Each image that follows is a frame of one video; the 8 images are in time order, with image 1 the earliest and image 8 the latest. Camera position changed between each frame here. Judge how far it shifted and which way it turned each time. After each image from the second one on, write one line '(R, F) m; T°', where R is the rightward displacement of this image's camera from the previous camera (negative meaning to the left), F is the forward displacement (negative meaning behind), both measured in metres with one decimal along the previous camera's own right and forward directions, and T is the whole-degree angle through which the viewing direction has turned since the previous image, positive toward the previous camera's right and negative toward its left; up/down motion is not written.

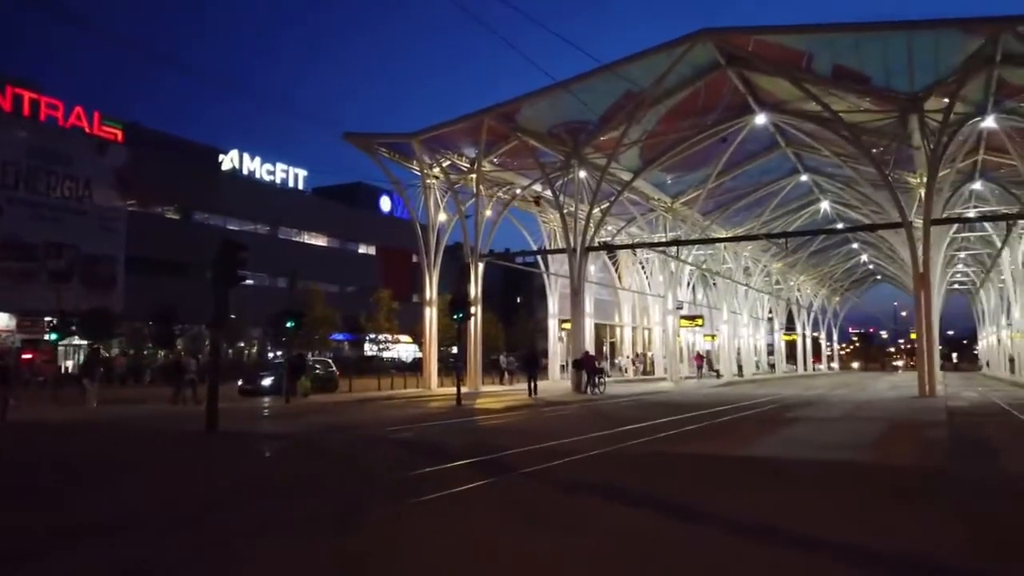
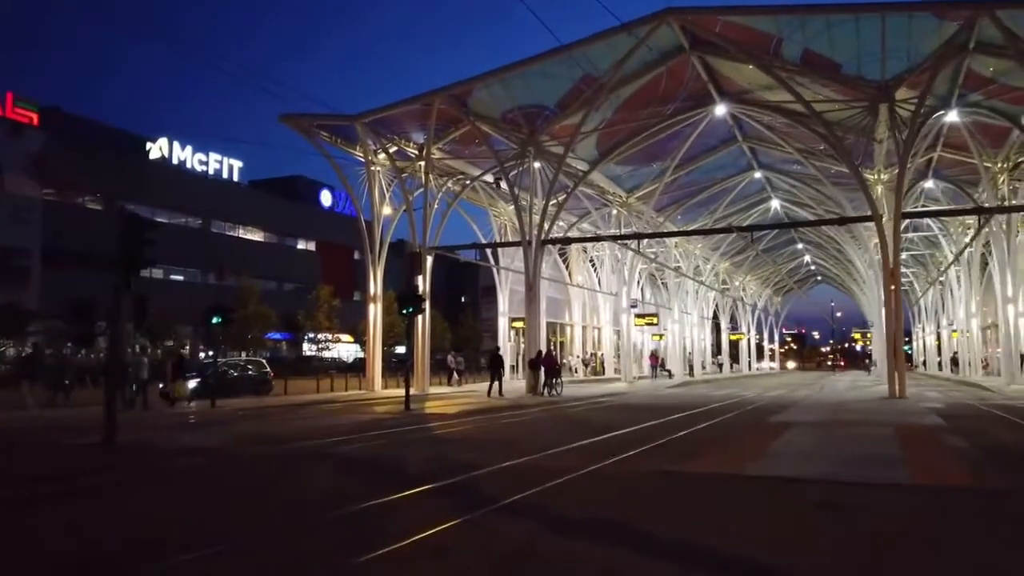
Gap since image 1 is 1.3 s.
(-0.4, +2.4) m; +4°
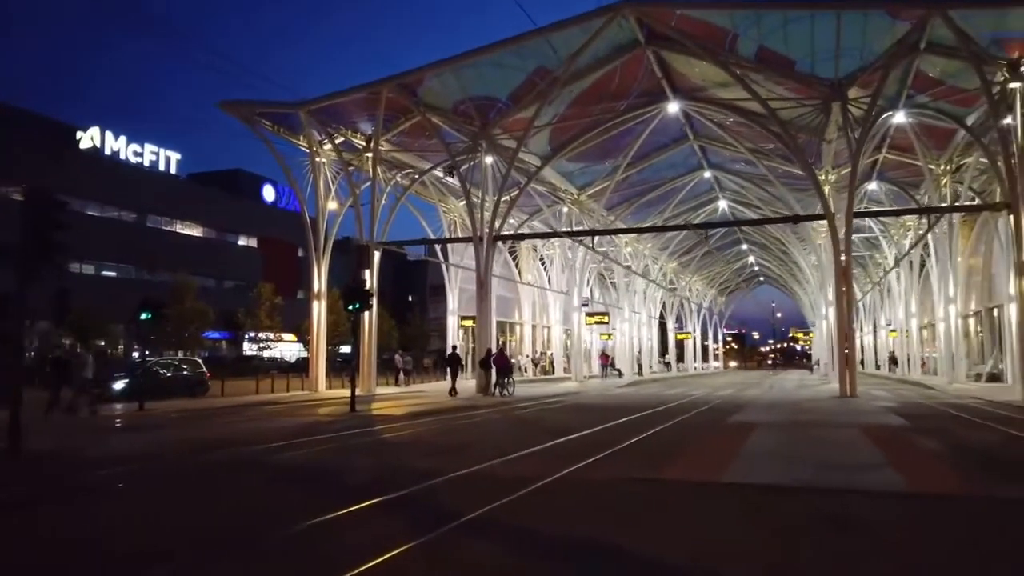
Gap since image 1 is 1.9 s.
(-0.2, +1.0) m; +4°
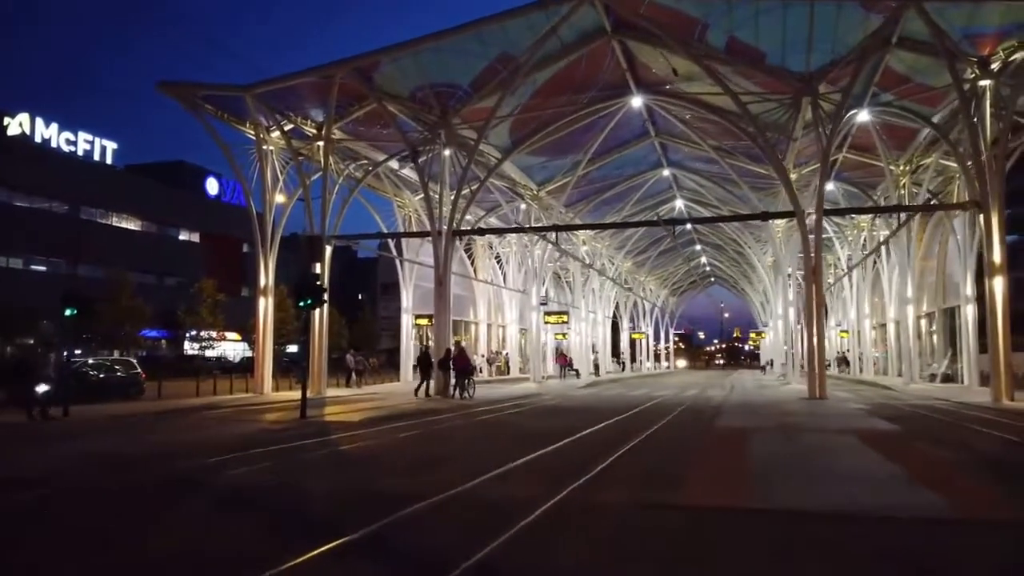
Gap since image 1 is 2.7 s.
(-0.4, +1.5) m; +4°
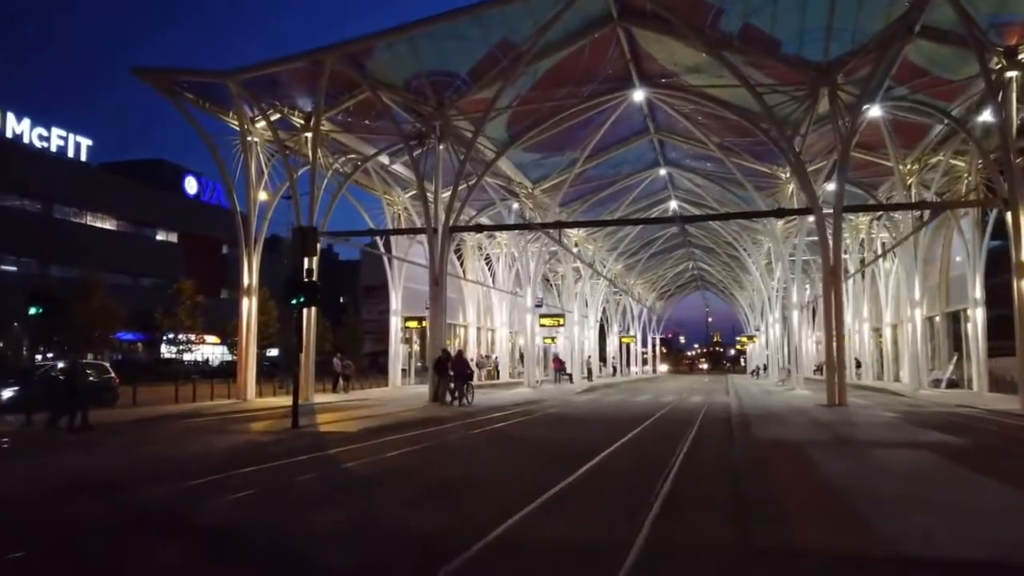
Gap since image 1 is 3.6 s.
(-0.8, +1.7) m; +1°
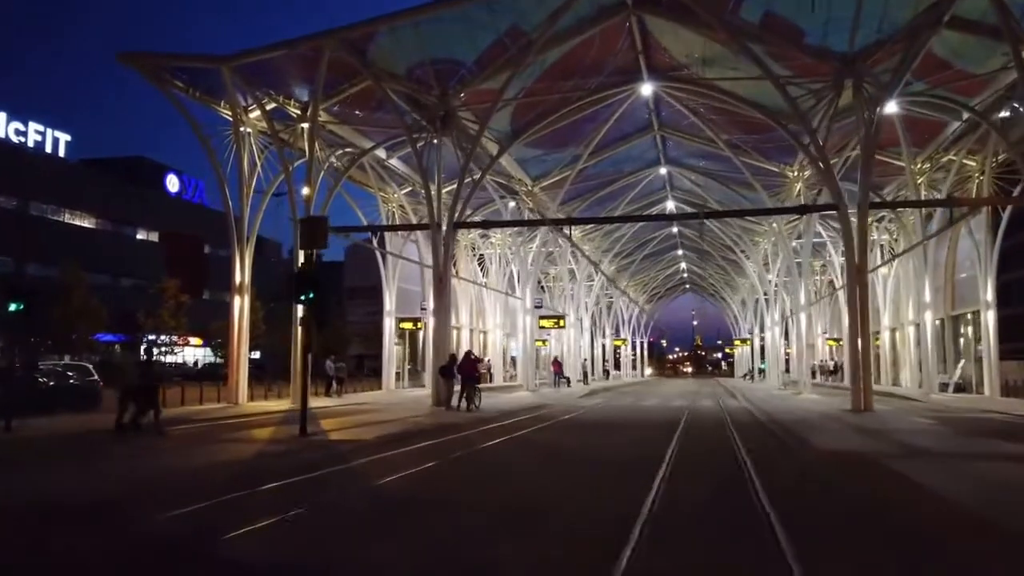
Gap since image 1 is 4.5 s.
(-1.0, +1.4) m; +1°
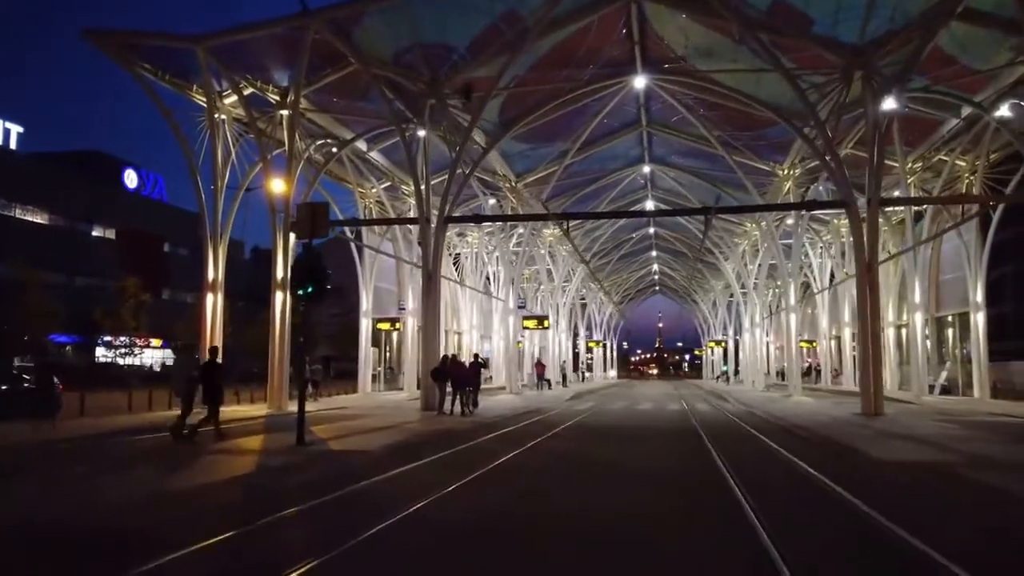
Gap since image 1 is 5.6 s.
(-1.1, +1.5) m; +3°
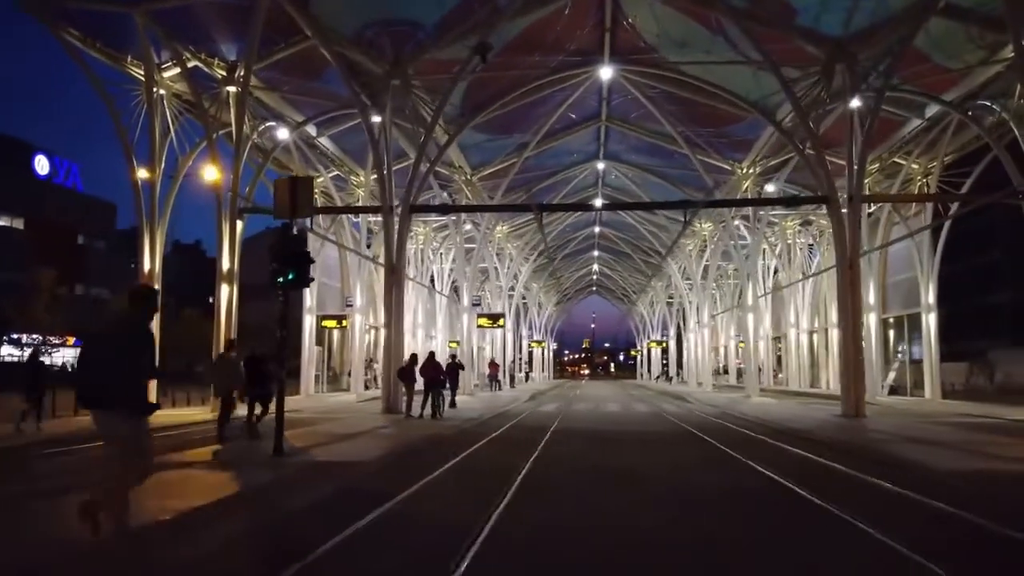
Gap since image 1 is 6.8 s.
(-1.4, +1.7) m; +5°
